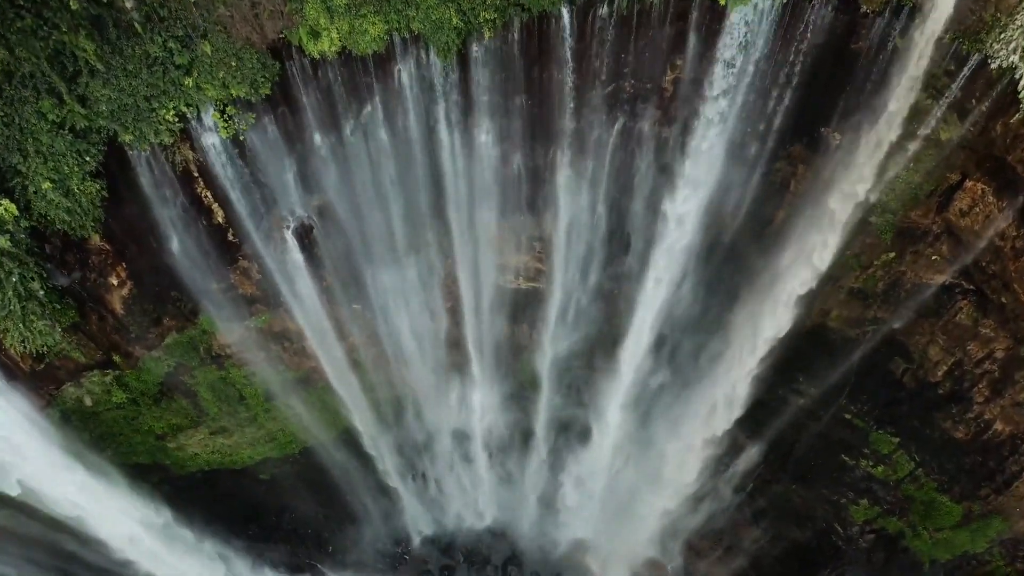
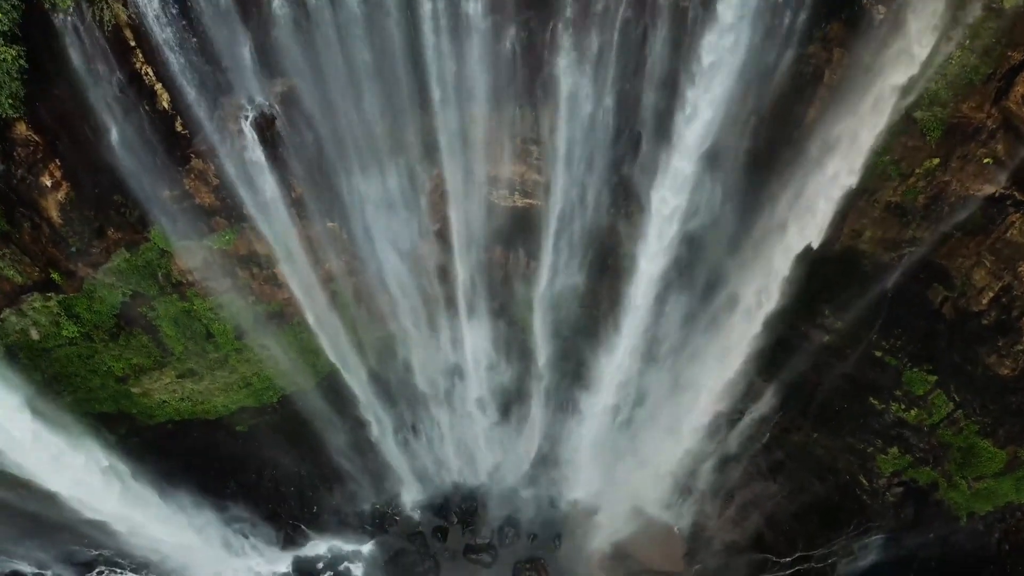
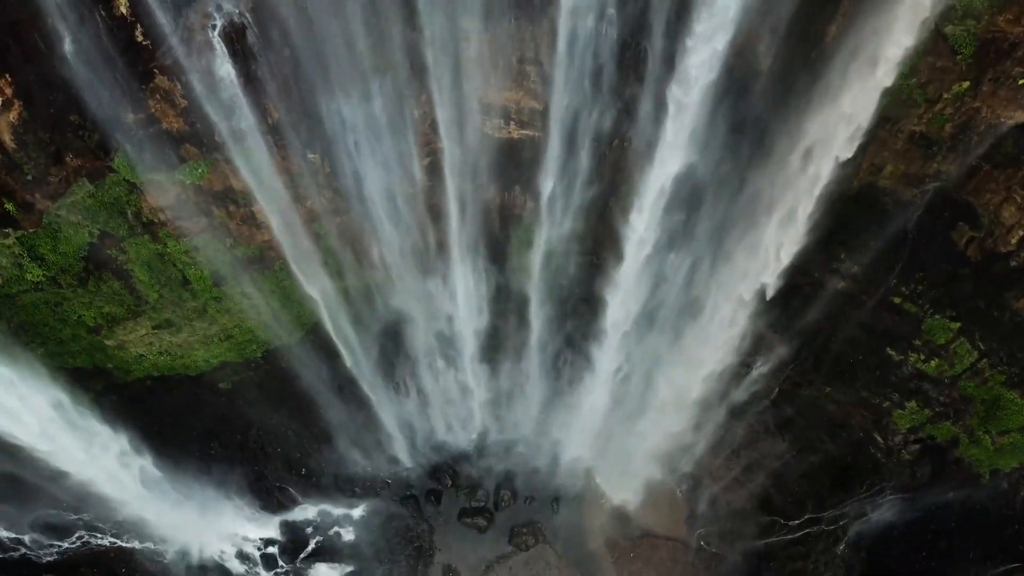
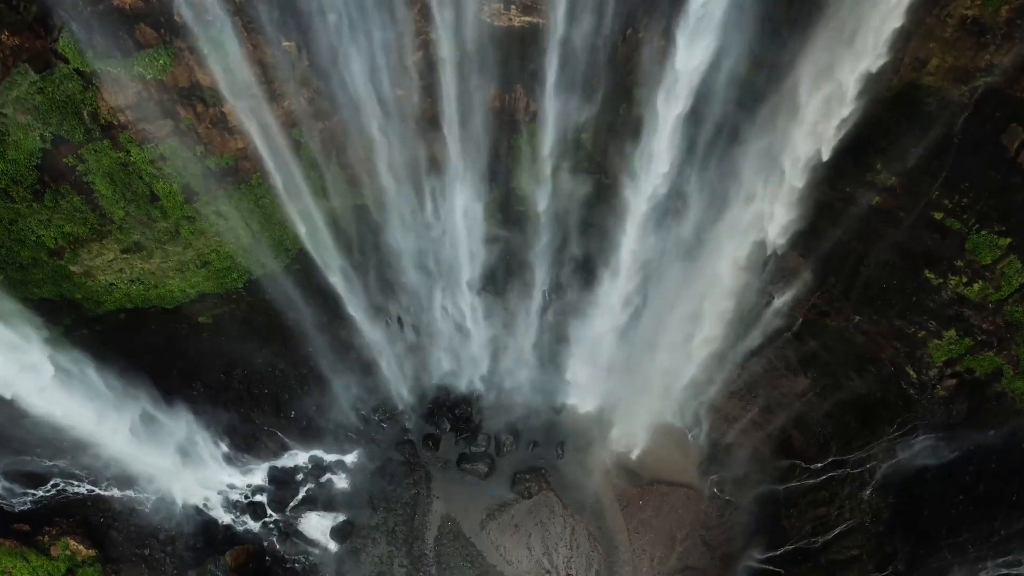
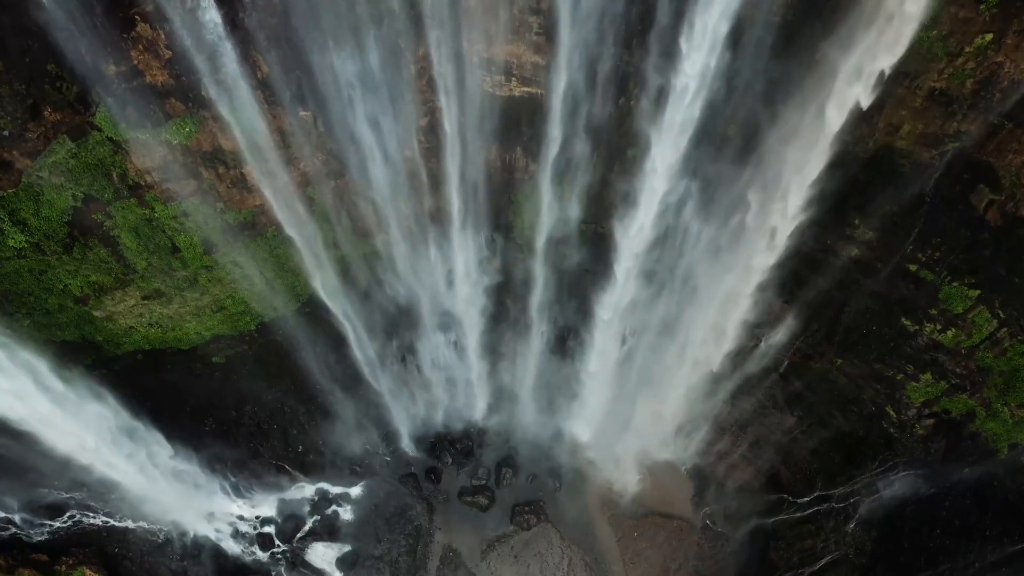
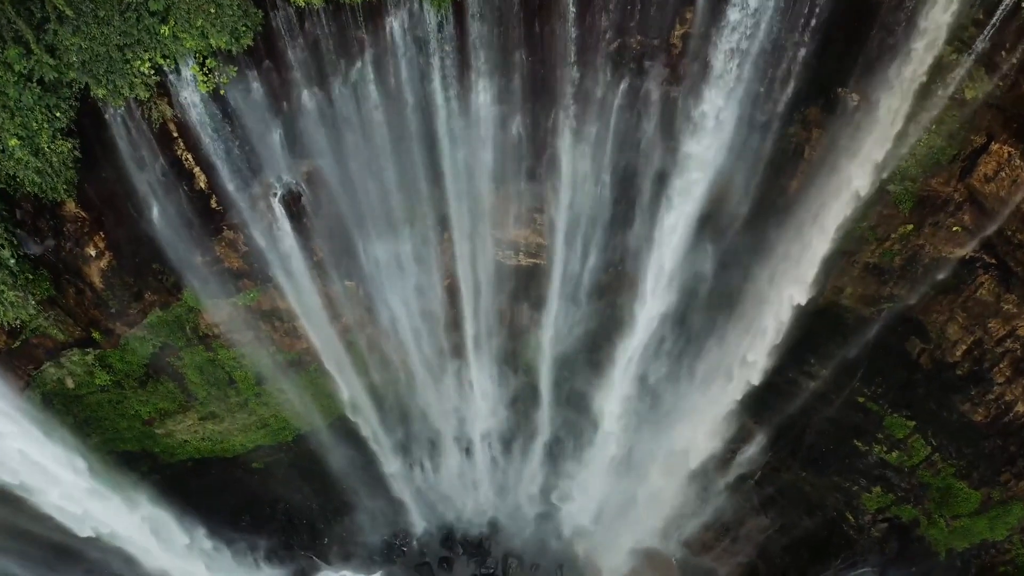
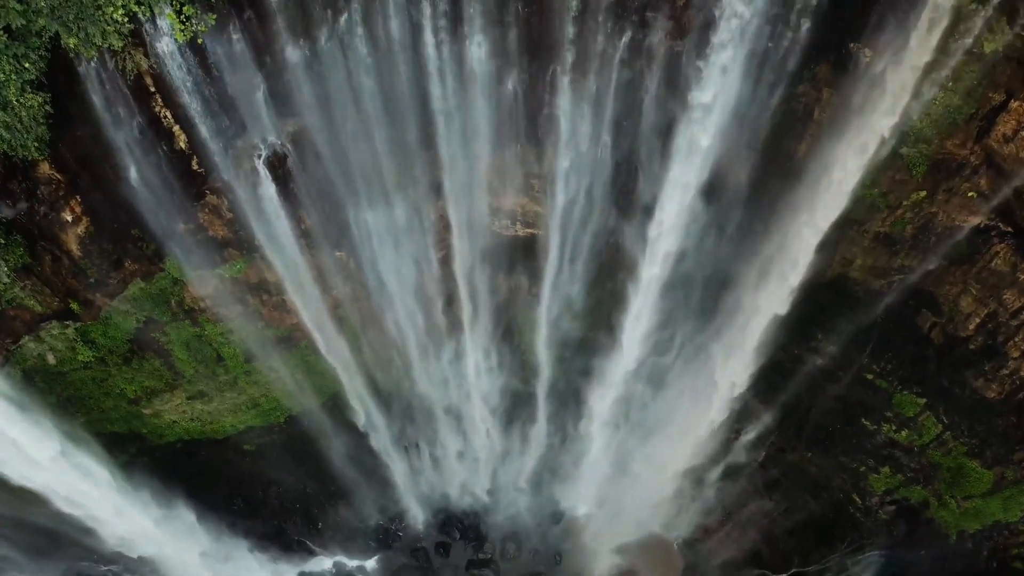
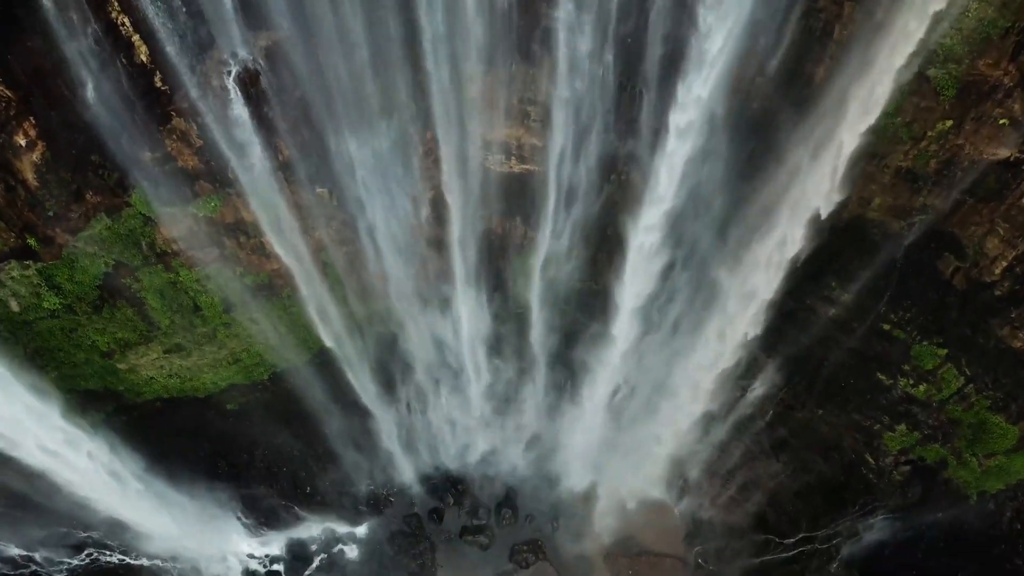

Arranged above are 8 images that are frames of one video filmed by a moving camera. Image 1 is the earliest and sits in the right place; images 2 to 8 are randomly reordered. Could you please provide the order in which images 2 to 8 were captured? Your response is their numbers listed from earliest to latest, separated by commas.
6, 7, 2, 8, 3, 5, 4
